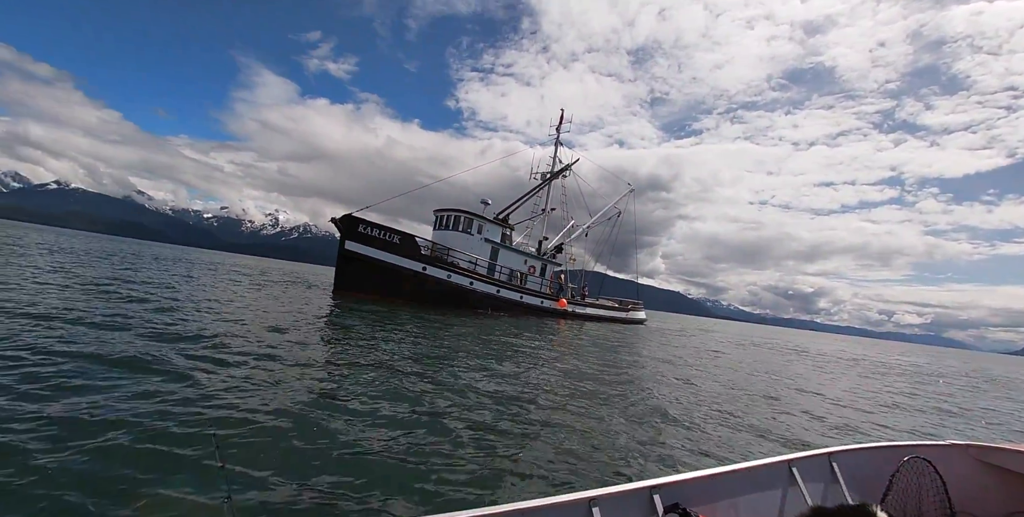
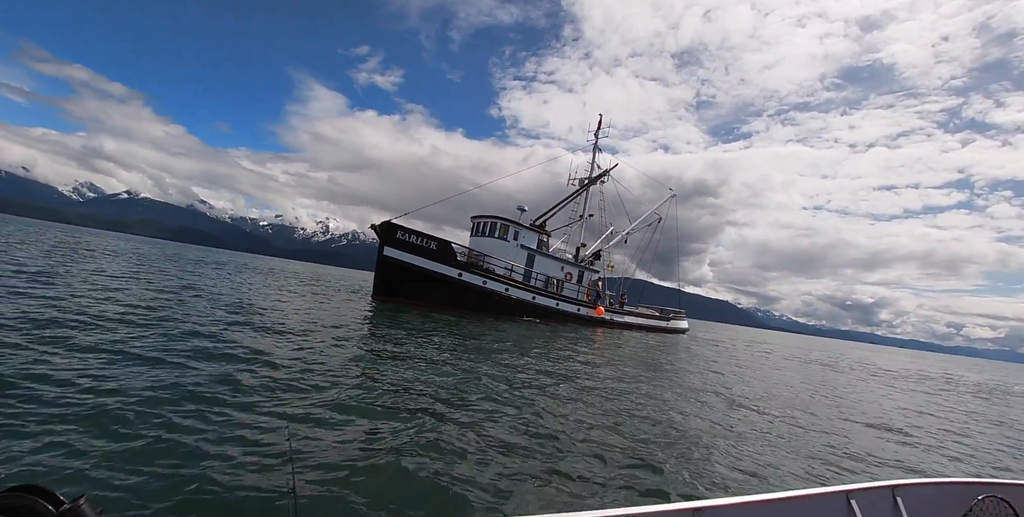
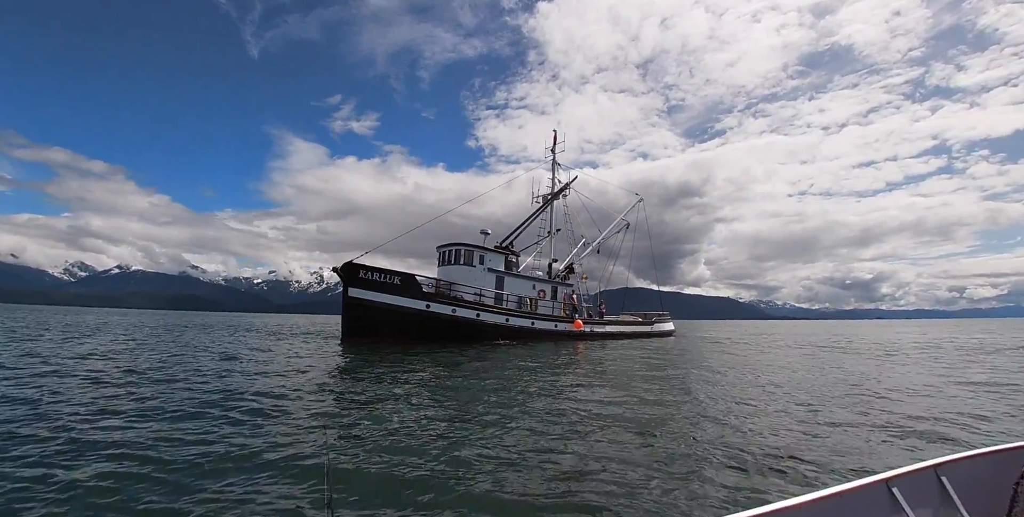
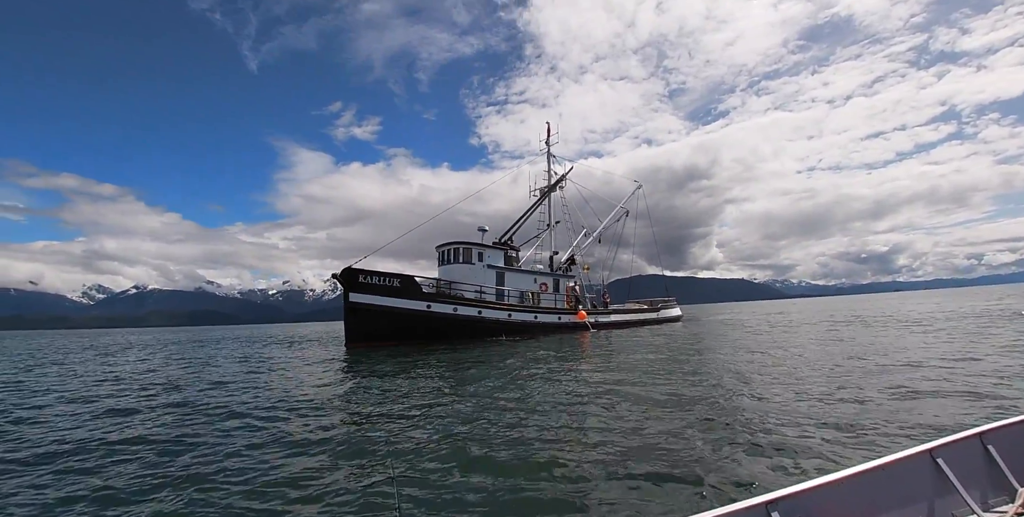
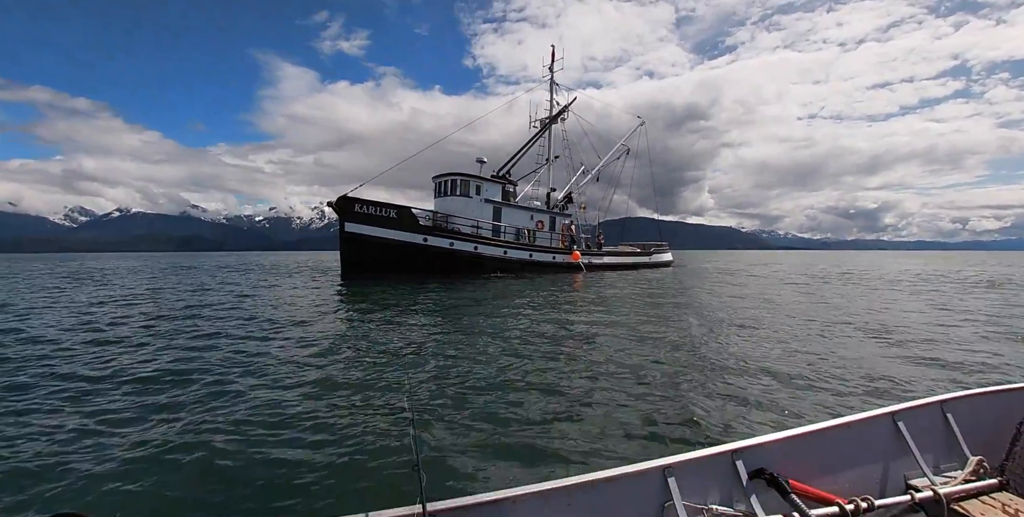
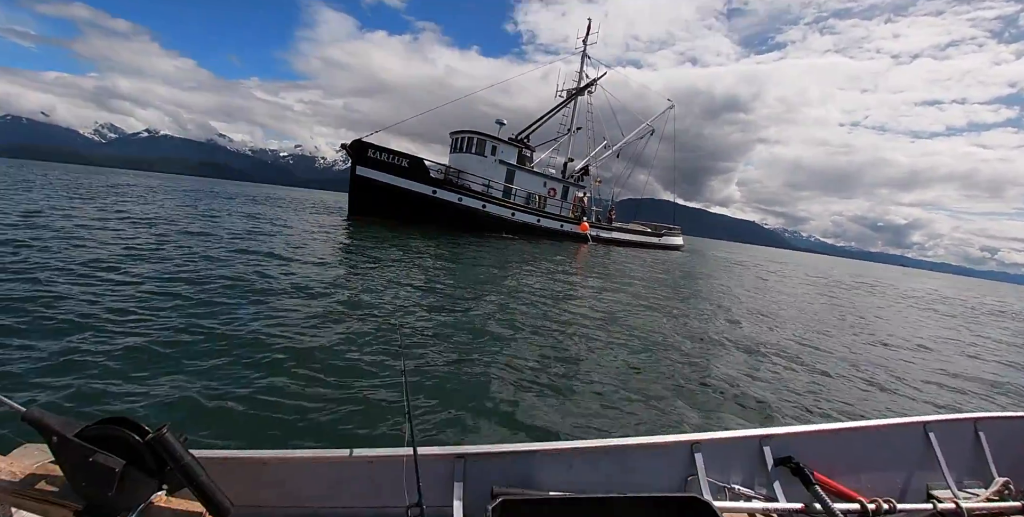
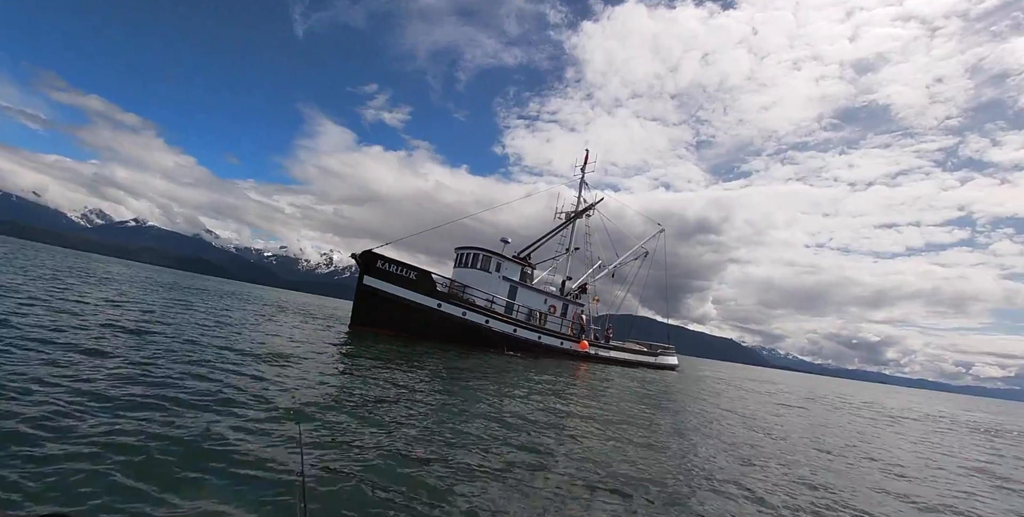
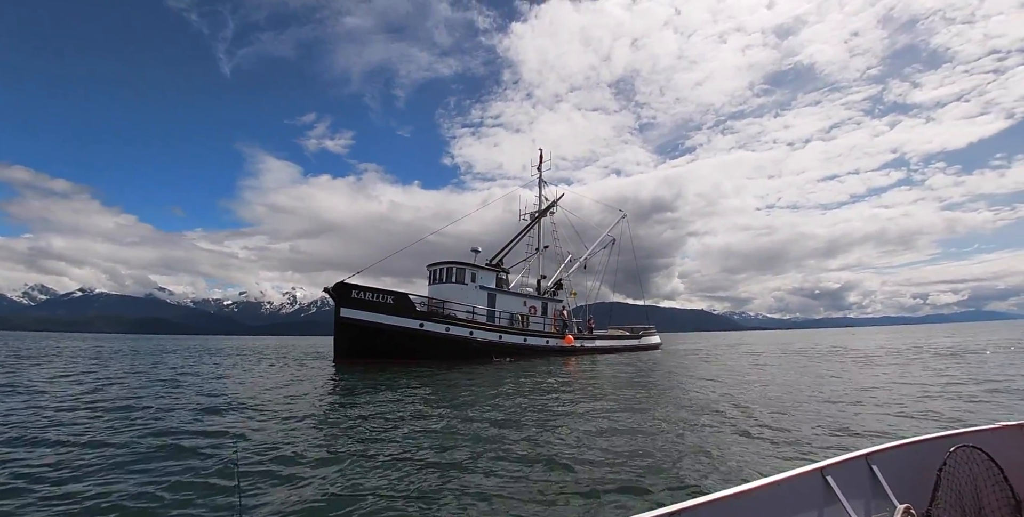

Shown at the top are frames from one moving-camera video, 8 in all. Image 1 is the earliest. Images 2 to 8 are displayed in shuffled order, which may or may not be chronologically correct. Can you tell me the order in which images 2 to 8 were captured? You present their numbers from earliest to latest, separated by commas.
2, 8, 7, 3, 5, 4, 6
